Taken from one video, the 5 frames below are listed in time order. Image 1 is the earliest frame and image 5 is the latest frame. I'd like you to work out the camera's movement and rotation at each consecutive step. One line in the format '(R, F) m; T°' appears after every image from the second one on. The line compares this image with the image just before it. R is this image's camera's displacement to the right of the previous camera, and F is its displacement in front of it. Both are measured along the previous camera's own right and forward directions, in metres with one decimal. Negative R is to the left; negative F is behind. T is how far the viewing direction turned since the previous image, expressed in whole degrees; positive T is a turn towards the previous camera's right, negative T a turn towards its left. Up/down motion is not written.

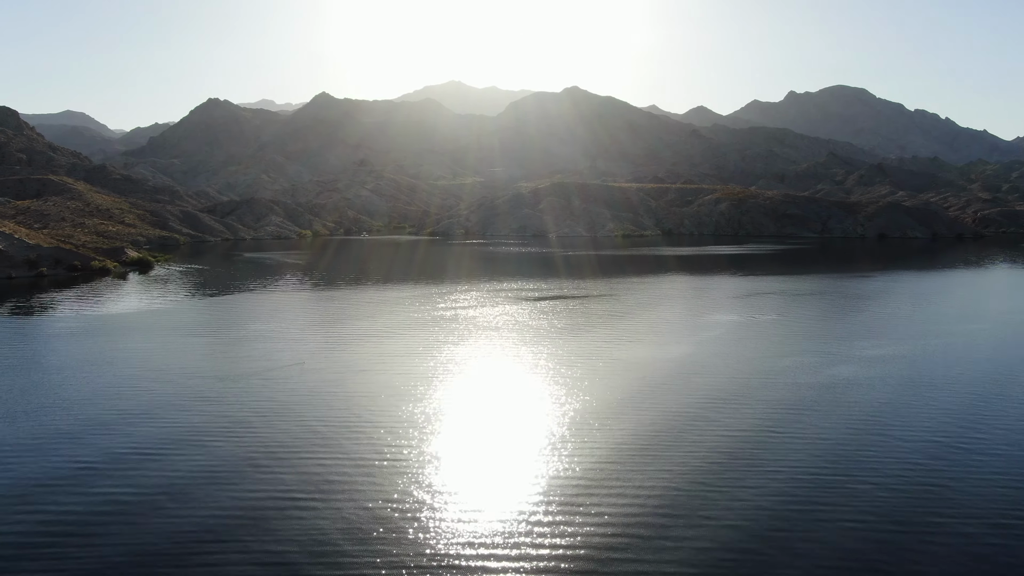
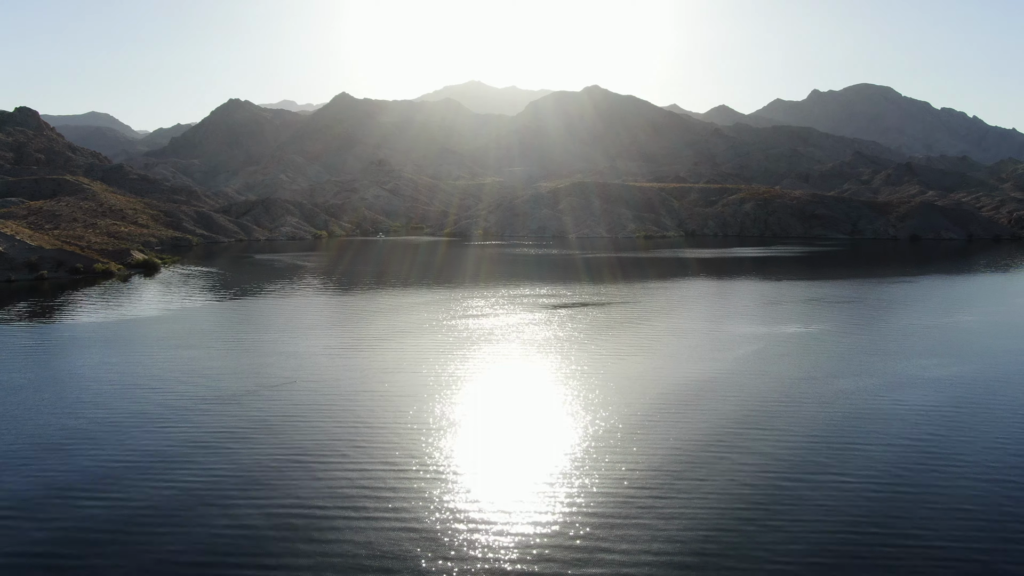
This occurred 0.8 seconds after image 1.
(+0.1, +2.3) m; -2°
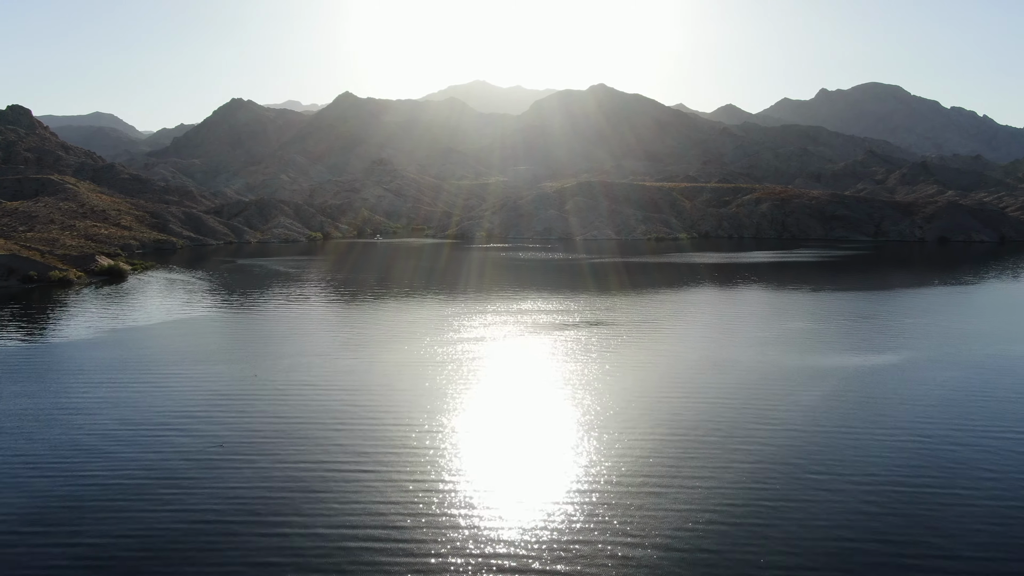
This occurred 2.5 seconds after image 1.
(+0.1, +4.9) m; 0°
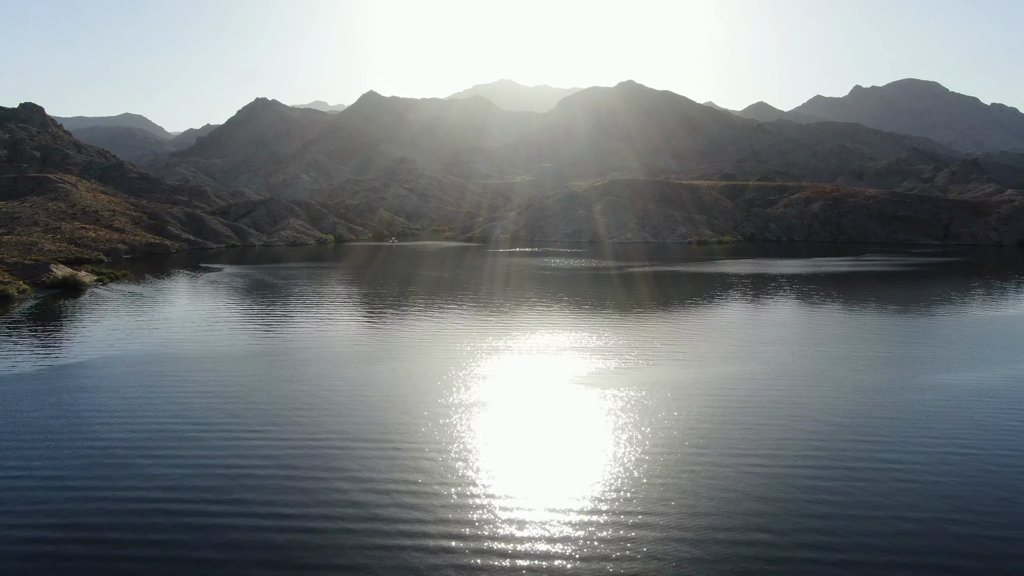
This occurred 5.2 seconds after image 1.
(-0.2, +7.9) m; -2°
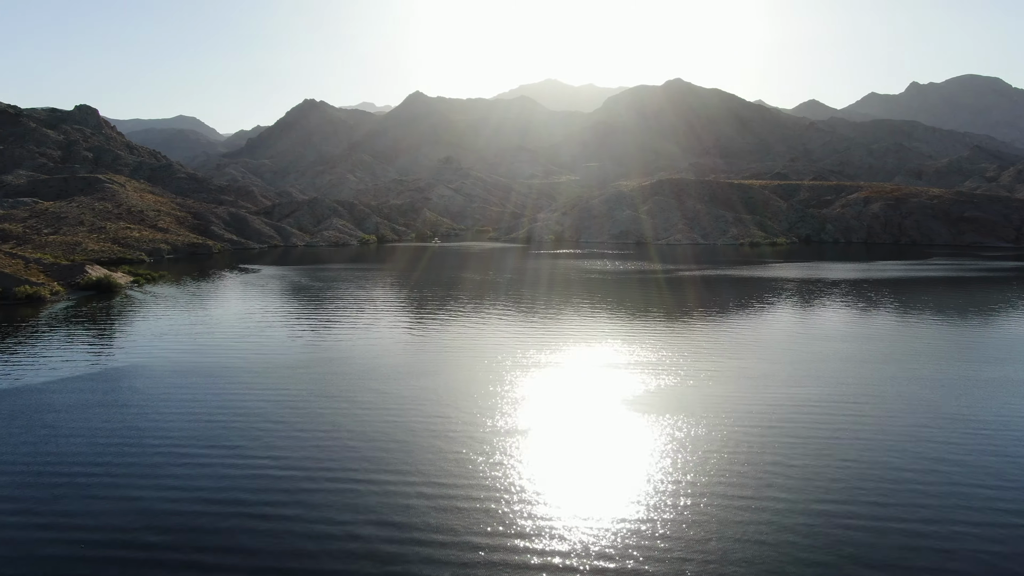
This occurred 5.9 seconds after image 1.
(-0.1, +2.3) m; -4°
